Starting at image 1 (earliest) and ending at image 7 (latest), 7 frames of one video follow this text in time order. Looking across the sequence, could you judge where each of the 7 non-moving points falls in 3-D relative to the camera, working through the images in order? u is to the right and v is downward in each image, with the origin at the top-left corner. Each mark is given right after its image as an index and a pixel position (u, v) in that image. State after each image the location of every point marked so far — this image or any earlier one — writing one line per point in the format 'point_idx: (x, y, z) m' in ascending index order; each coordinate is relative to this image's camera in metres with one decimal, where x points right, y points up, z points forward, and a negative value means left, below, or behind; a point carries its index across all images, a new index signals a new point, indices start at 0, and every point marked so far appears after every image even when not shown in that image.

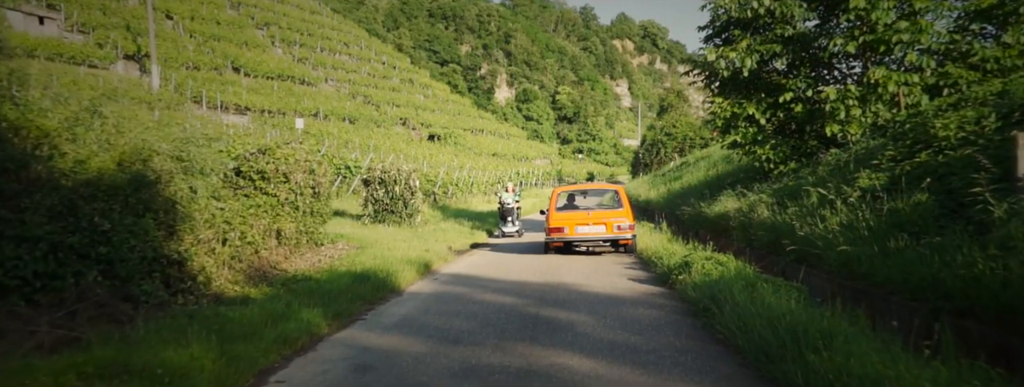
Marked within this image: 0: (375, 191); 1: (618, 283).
0: (-3.7, +0.1, +15.9) m
1: (+1.4, -1.2, +8.0) m
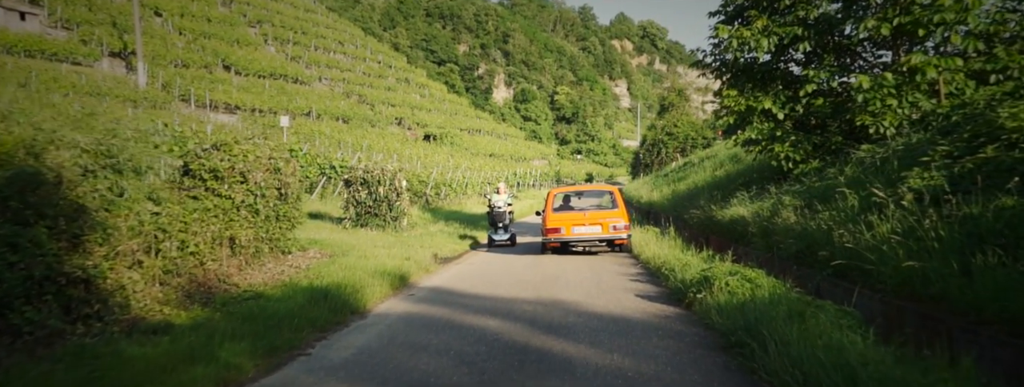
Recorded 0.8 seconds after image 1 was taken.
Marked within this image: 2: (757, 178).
0: (-3.9, 0.0, +14.7) m
1: (+1.3, -1.2, +6.8) m
2: (+5.2, +0.3, +12.6) m
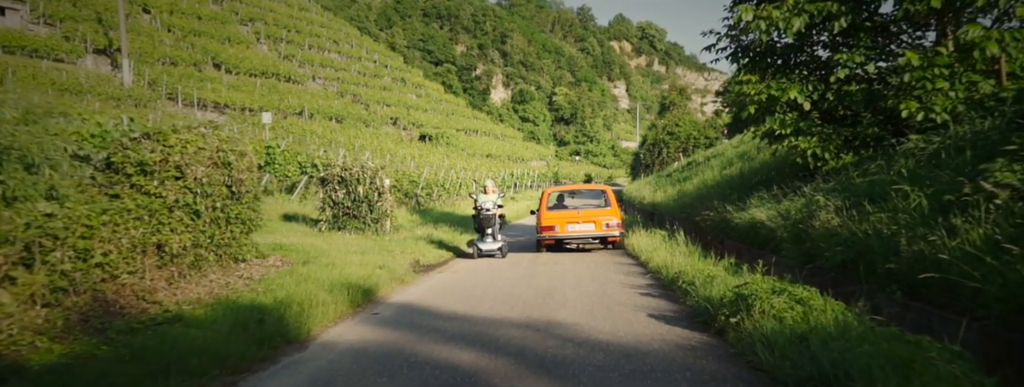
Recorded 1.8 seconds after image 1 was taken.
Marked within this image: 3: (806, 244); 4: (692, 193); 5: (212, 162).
0: (-4.0, +0.1, +13.4) m
1: (+1.1, -1.2, +5.5) m
2: (+5.0, +0.4, +11.3) m
3: (+3.4, -0.6, +6.9) m
4: (+5.0, 0.0, +16.6) m
5: (-3.8, +0.4, +7.6) m
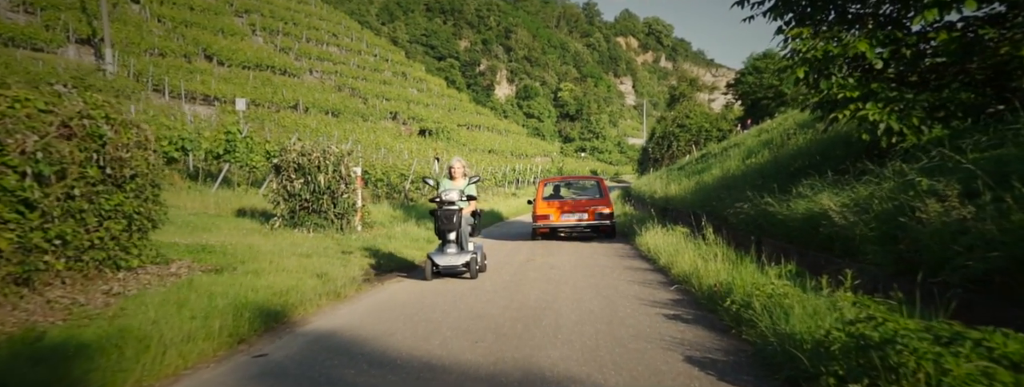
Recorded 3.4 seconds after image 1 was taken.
0: (-4.2, +0.2, +11.3) m
1: (+0.9, -1.0, +3.3) m
2: (+4.8, +0.5, +9.1) m
3: (+3.1, -0.4, +4.7) m
4: (+4.8, +0.2, +14.4) m
5: (-4.0, +0.6, +5.5) m
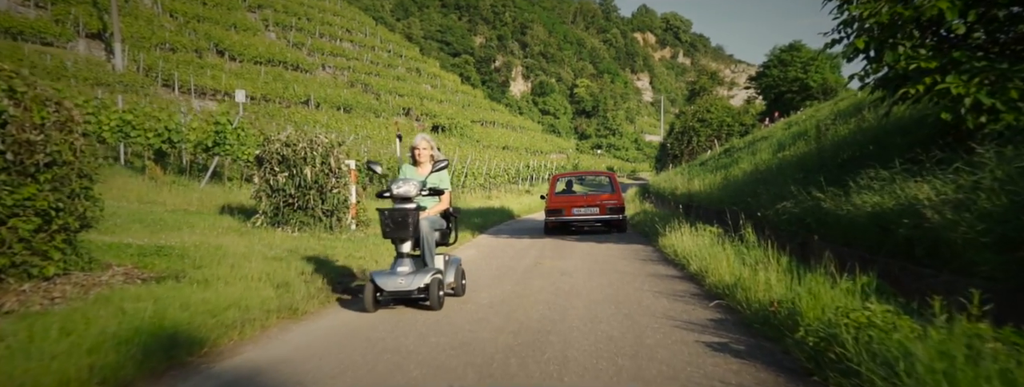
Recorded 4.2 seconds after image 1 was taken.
0: (-4.1, +0.3, +10.2) m
1: (+0.8, -1.0, +2.1) m
2: (+4.9, +0.6, +7.7) m
3: (+3.1, -0.4, +3.4) m
4: (+5.0, +0.3, +13.1) m
5: (-4.1, +0.6, +4.4) m
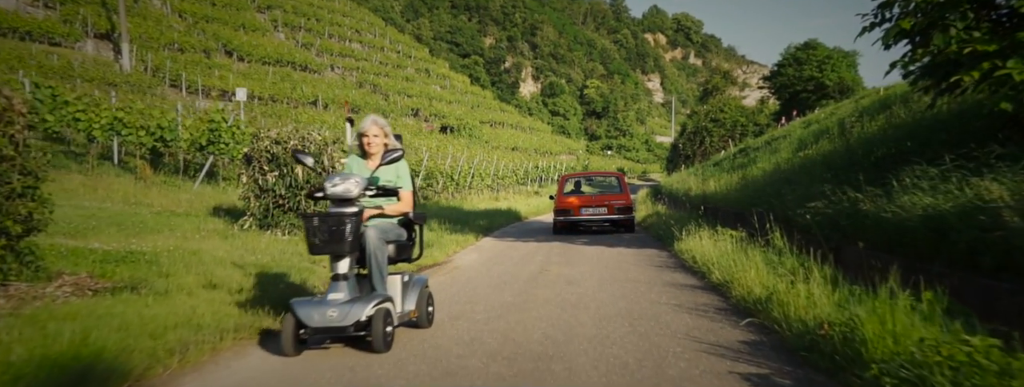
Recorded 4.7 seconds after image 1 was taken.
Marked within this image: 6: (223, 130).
0: (-4.0, +0.3, +9.6) m
1: (+0.7, -1.0, +1.4) m
2: (+4.9, +0.6, +7.0) m
3: (+3.0, -0.4, +2.7) m
4: (+5.1, +0.3, +12.3) m
5: (-4.1, +0.6, +3.8) m
6: (-7.0, +1.5, +14.5) m
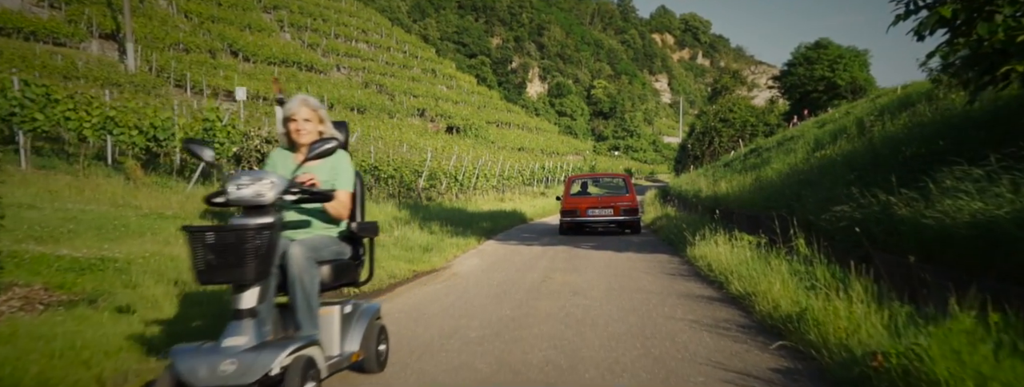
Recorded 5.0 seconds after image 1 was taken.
0: (-4.0, +0.3, +9.1) m
1: (+0.7, -1.0, +0.9) m
2: (+4.9, +0.6, +6.4) m
3: (+3.0, -0.4, +2.1) m
4: (+5.2, +0.2, +11.7) m
5: (-4.1, +0.6, +3.3) m
6: (-6.9, +1.5, +14.1) m
